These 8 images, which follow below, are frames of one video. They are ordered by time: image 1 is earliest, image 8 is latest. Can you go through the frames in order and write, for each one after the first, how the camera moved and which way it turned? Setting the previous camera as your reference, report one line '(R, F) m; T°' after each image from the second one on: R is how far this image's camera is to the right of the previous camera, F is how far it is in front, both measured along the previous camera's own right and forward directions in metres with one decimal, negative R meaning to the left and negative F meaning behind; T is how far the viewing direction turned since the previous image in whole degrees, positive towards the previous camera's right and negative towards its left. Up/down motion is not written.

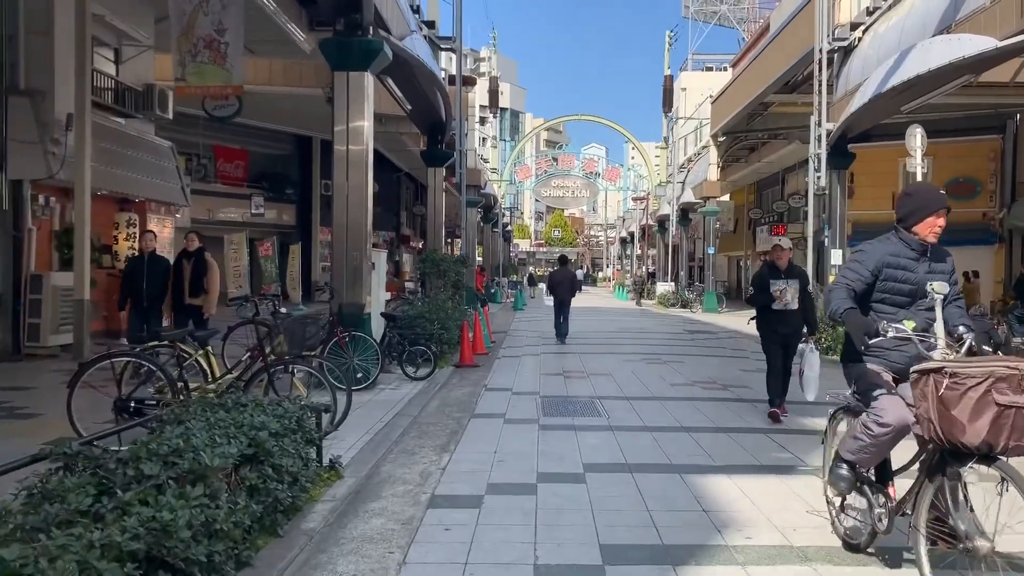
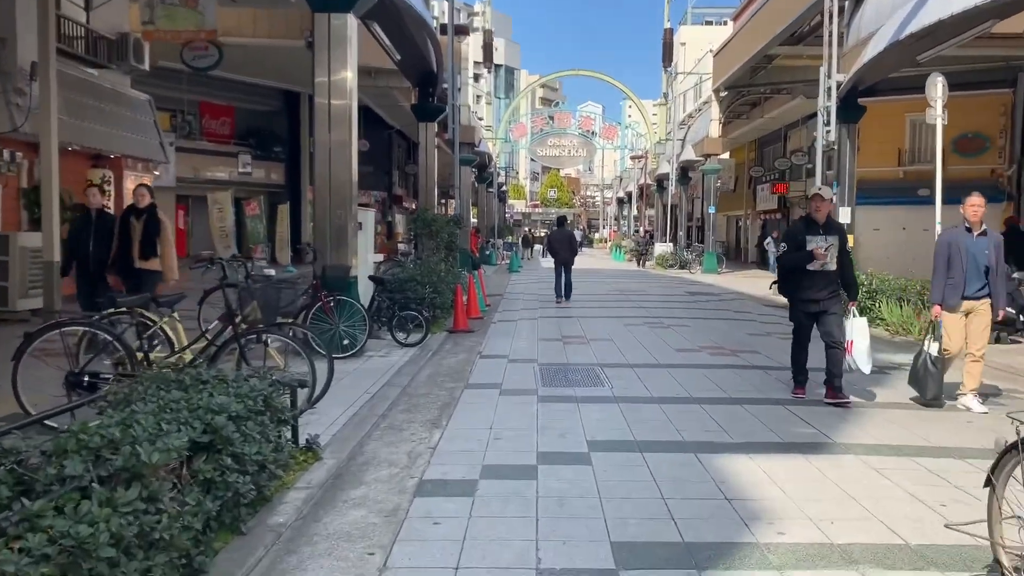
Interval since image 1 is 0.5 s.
(0.0, +0.7) m; 0°
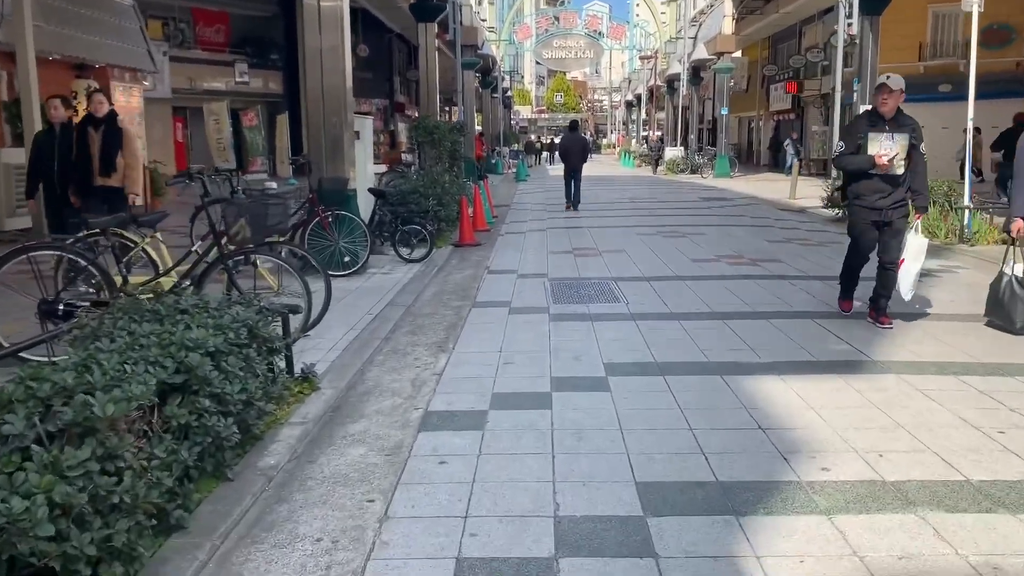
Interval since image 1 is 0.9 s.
(0.0, +0.5) m; -1°
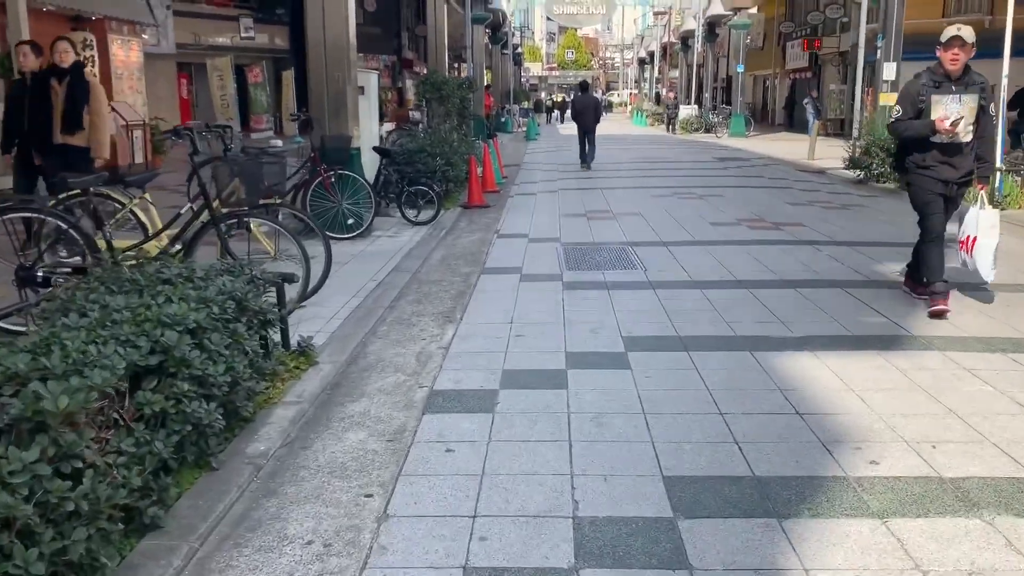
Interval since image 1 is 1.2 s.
(0.0, +0.4) m; -1°
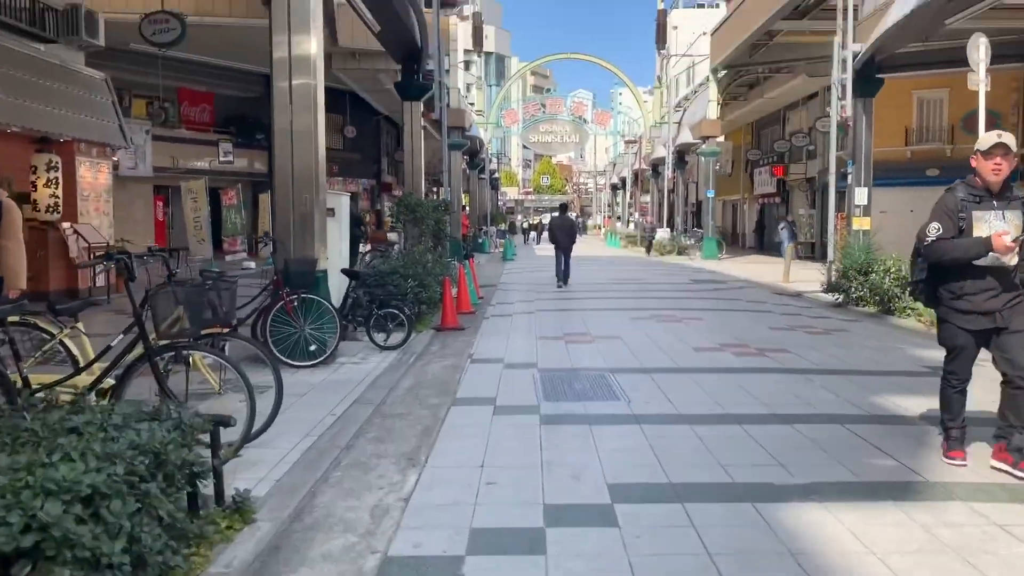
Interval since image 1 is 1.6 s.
(0.0, +0.5) m; +1°
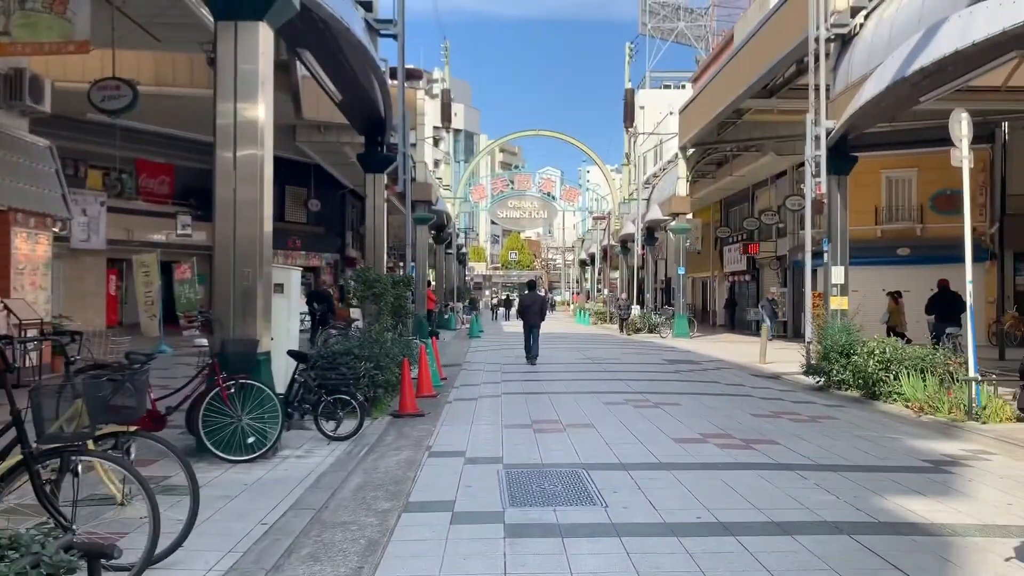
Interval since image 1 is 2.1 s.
(0.0, +0.7) m; +2°
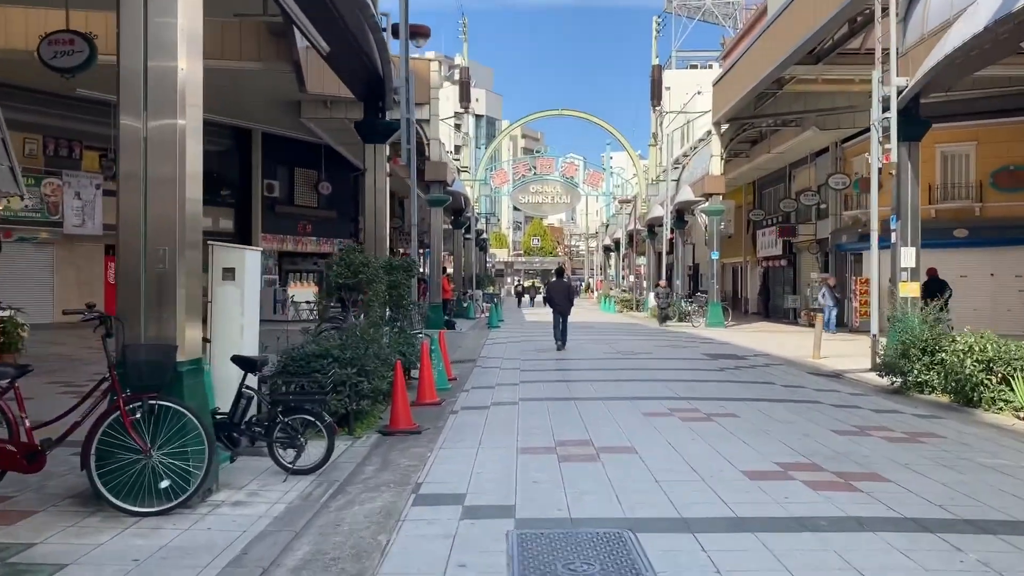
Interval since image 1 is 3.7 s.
(0.0, +2.1) m; -1°
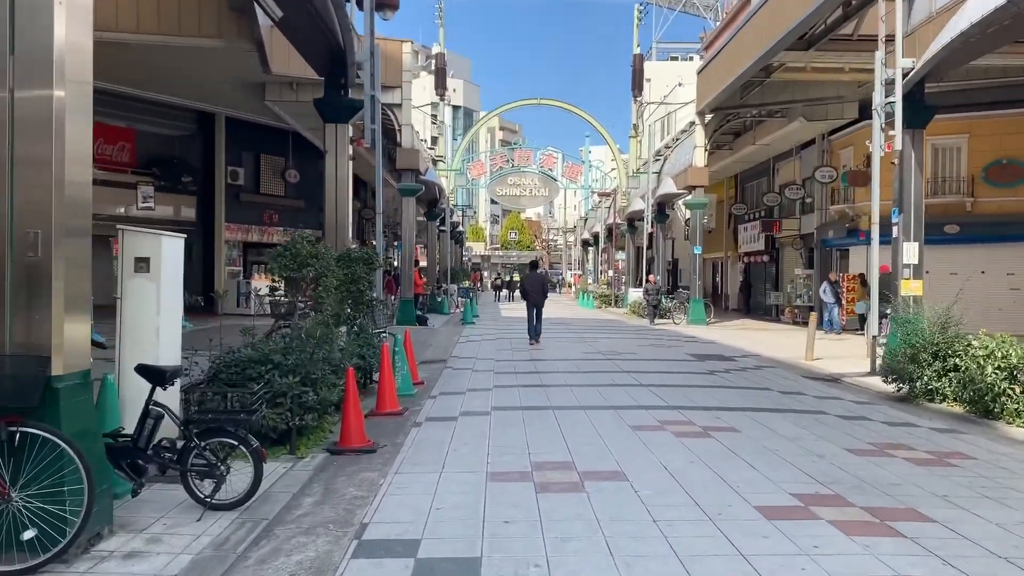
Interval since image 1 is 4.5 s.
(+0.1, +1.1) m; +1°
